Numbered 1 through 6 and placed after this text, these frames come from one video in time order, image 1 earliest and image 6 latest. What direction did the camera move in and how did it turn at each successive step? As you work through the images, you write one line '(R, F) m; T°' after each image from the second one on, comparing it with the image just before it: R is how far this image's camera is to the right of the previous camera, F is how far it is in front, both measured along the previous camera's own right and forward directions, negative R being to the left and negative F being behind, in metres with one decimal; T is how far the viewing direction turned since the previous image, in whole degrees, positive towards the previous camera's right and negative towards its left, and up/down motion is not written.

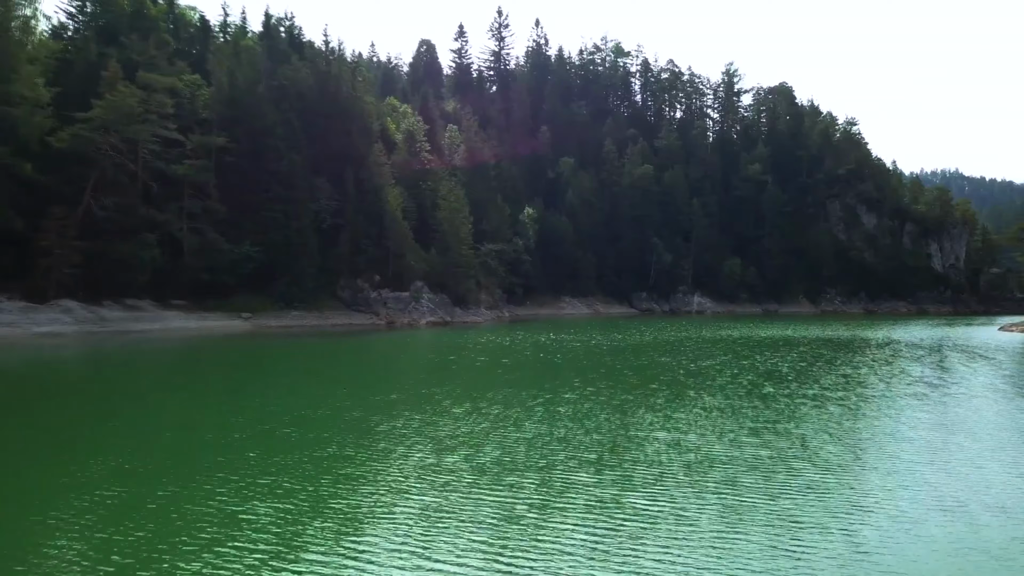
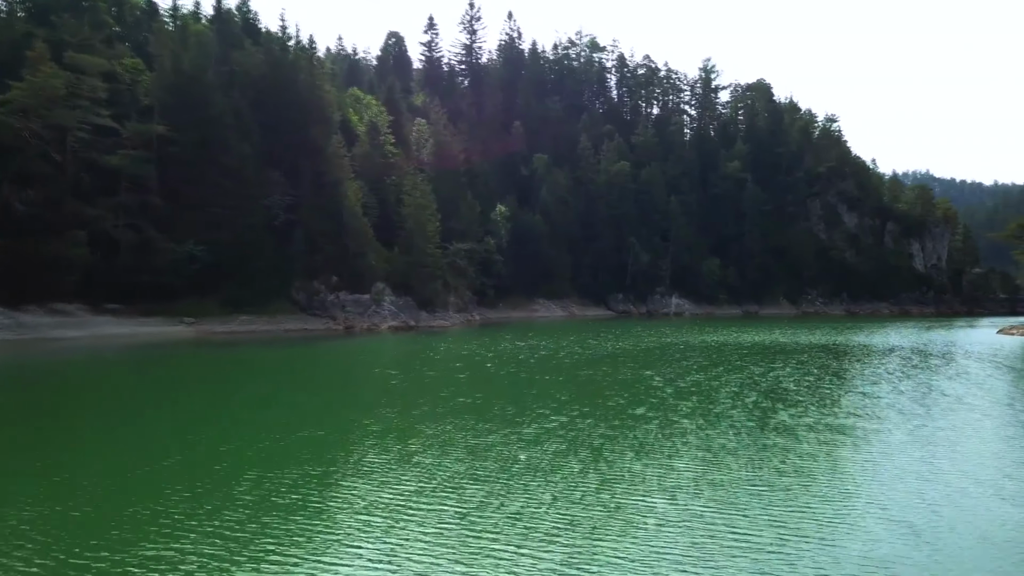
(+0.7, +4.7) m; +2°
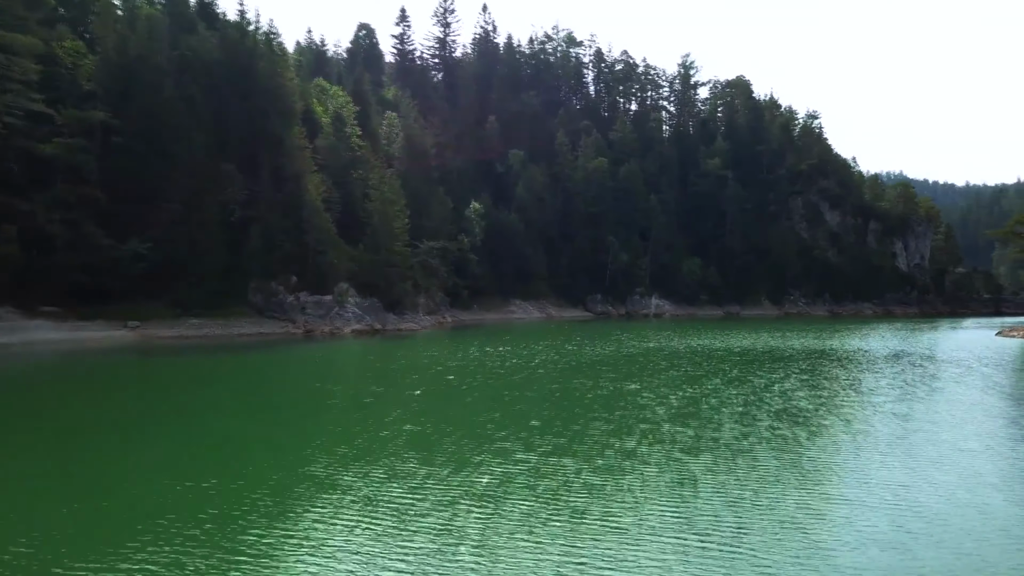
(+0.4, +4.0) m; +2°
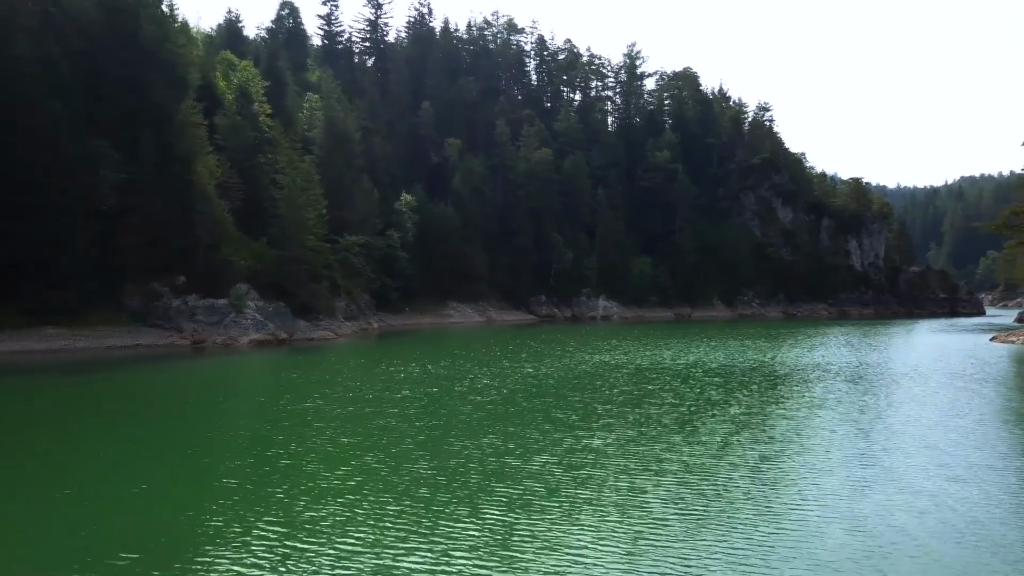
(+0.8, +8.5) m; +5°
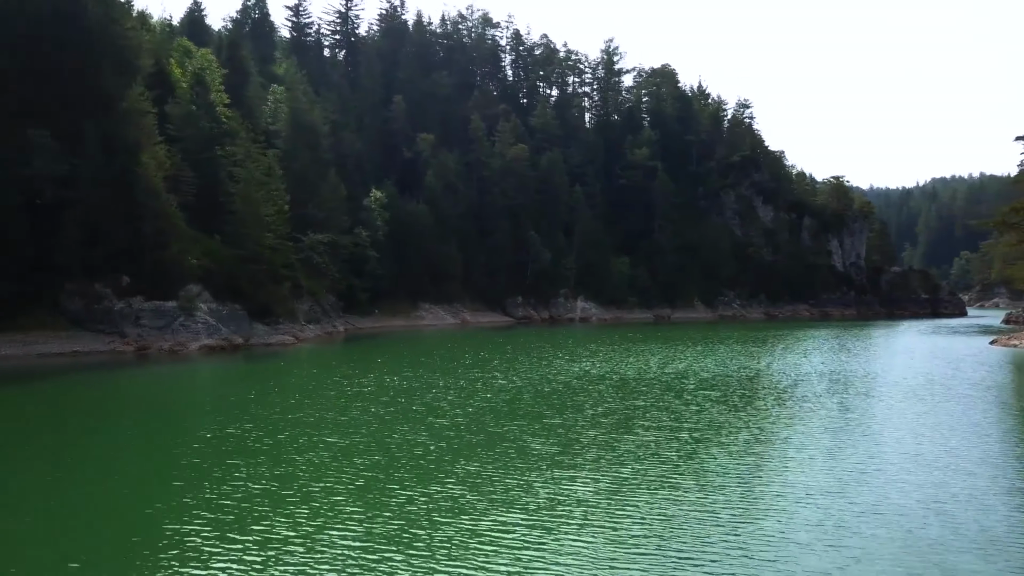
(+0.2, +3.3) m; +2°
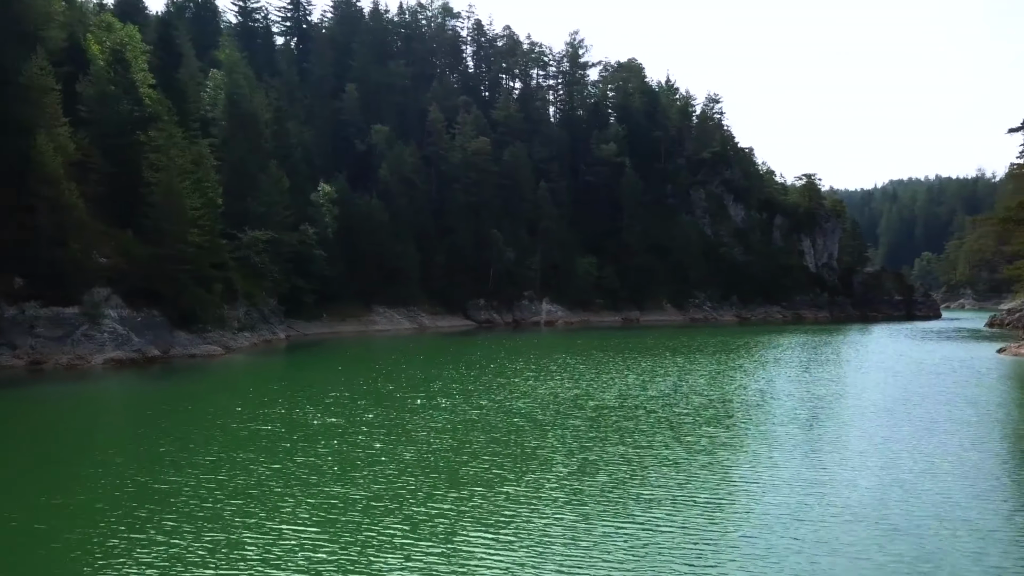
(+0.4, +5.4) m; +3°
